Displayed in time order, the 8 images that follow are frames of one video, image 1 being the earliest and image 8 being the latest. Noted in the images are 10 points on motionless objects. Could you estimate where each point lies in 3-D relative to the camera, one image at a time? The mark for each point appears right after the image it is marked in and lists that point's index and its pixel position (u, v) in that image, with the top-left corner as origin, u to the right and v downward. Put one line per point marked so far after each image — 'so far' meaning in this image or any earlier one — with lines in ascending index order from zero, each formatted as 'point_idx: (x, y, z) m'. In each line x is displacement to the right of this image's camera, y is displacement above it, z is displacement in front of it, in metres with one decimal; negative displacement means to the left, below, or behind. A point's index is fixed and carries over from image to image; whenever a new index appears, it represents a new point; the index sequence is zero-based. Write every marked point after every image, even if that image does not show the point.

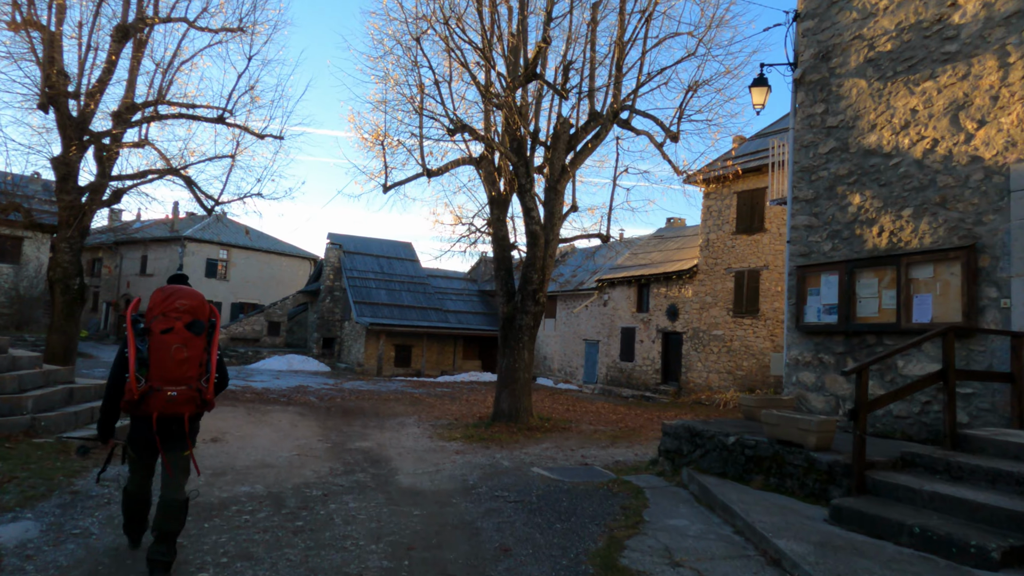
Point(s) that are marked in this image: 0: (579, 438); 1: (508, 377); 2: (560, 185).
0: (+1.0, -2.2, +9.5) m
1: (-0.1, -1.4, +10.5) m
2: (+0.8, +1.6, +10.6) m
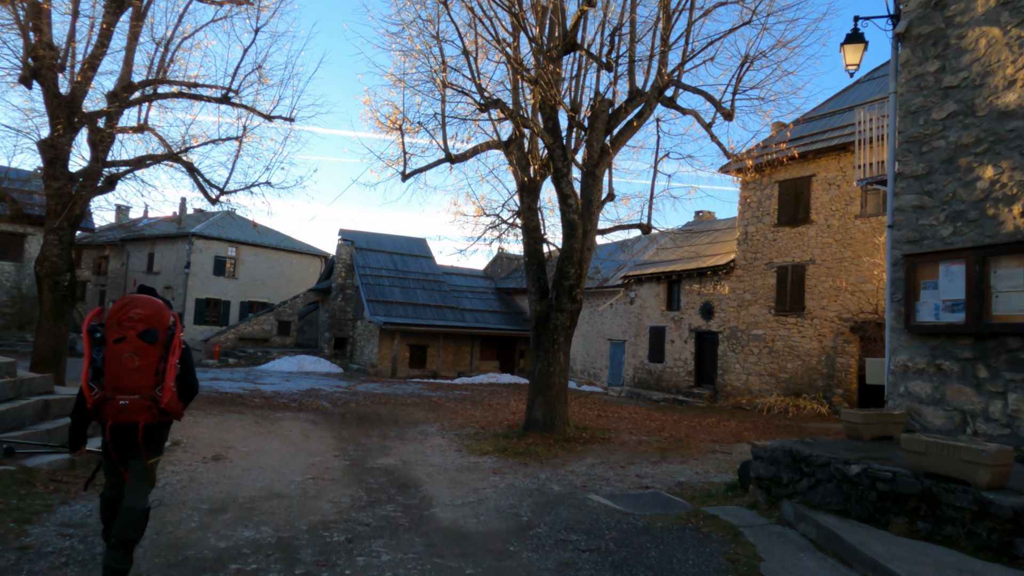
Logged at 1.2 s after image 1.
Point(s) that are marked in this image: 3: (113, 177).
0: (+1.4, -2.1, +8.5) m
1: (+0.4, -1.4, +9.5) m
2: (+1.2, +1.7, +9.6) m
3: (-5.5, +1.5, +9.1) m
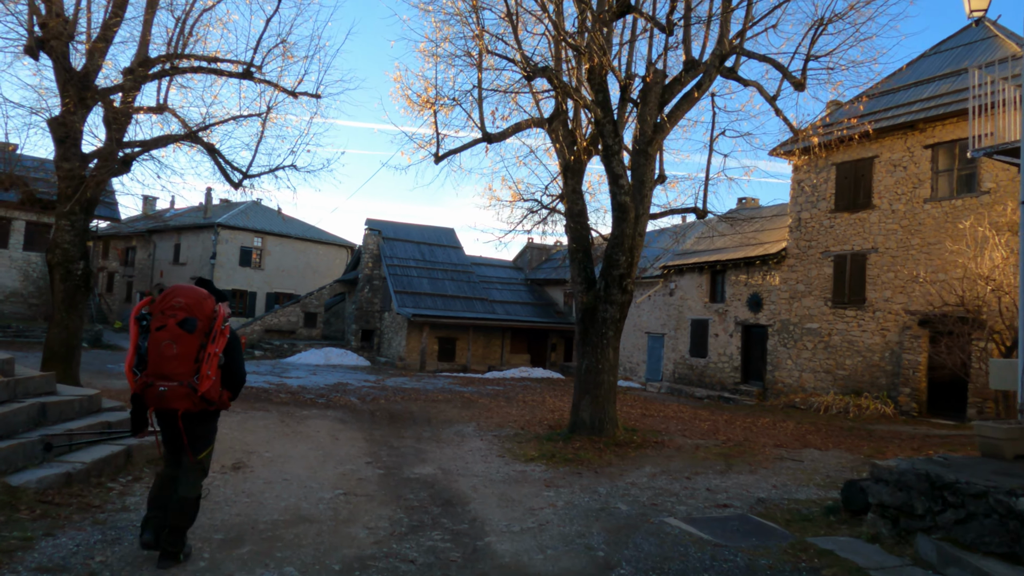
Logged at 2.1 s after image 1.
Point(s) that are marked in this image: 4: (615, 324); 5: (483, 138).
0: (+2.0, -2.0, +7.7) m
1: (+1.0, -1.2, +8.7) m
2: (+1.8, +1.8, +8.7) m
3: (-4.9, +1.7, +8.5) m
4: (+1.3, -0.5, +8.7) m
5: (-0.4, +2.2, +9.9) m
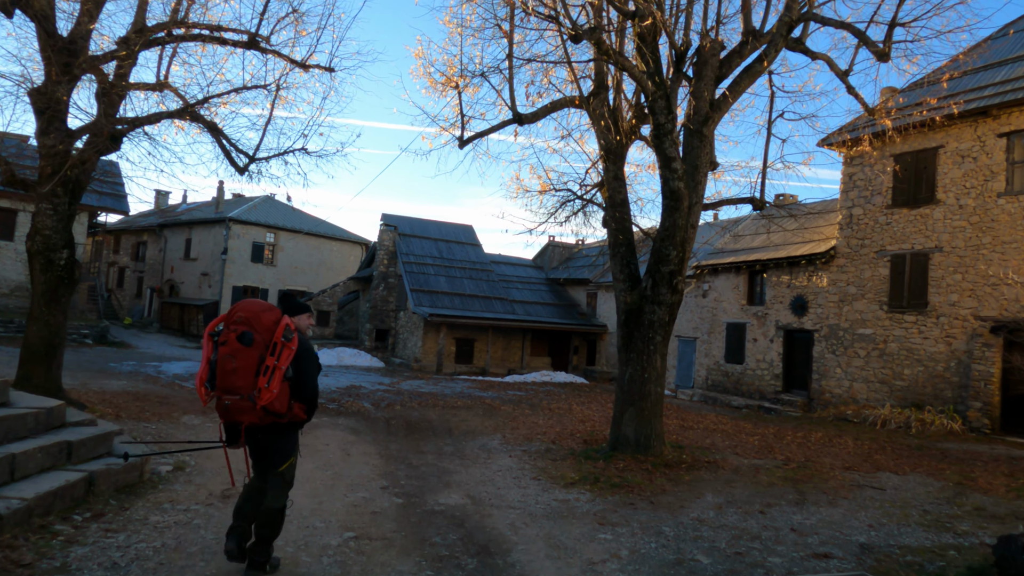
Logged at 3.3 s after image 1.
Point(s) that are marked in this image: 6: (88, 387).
0: (+2.3, -2.0, +6.6) m
1: (+1.4, -1.2, +7.7) m
2: (+2.2, +1.8, +7.7) m
3: (-4.5, +1.7, +7.6) m
4: (+1.7, -0.5, +7.6) m
5: (0.0, +2.3, +8.9) m
6: (-6.8, -1.6, +10.6) m
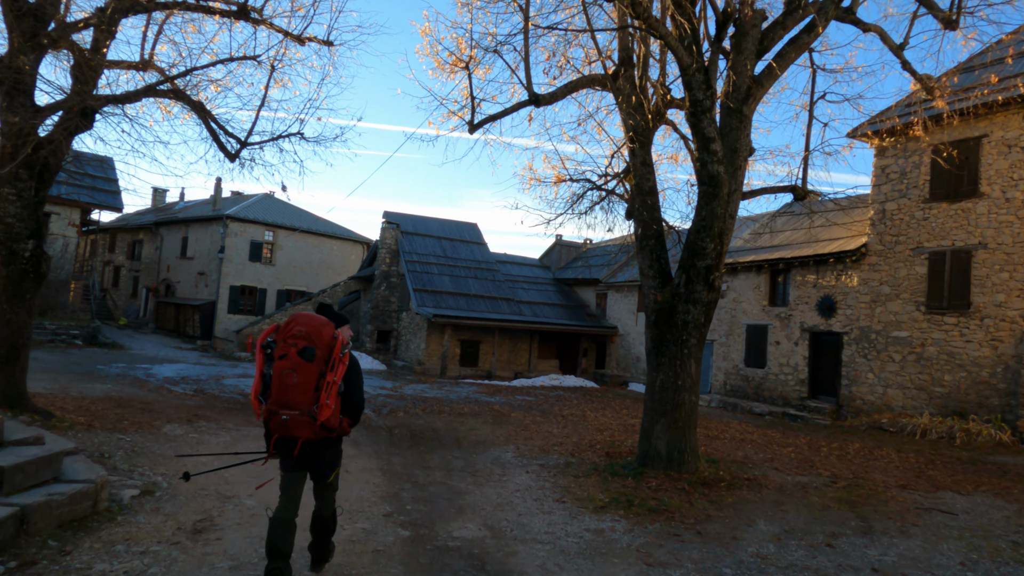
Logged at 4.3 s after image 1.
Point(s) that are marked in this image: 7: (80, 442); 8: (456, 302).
0: (+2.5, -1.9, +5.8) m
1: (+1.6, -1.2, +6.9) m
2: (+2.4, +1.9, +6.9) m
3: (-4.3, +1.8, +6.8) m
4: (+1.9, -0.4, +6.8) m
5: (+0.2, +2.3, +8.2) m
6: (-6.6, -1.5, +9.8) m
7: (-3.9, -1.4, +5.9) m
8: (-1.6, -0.4, +19.5) m
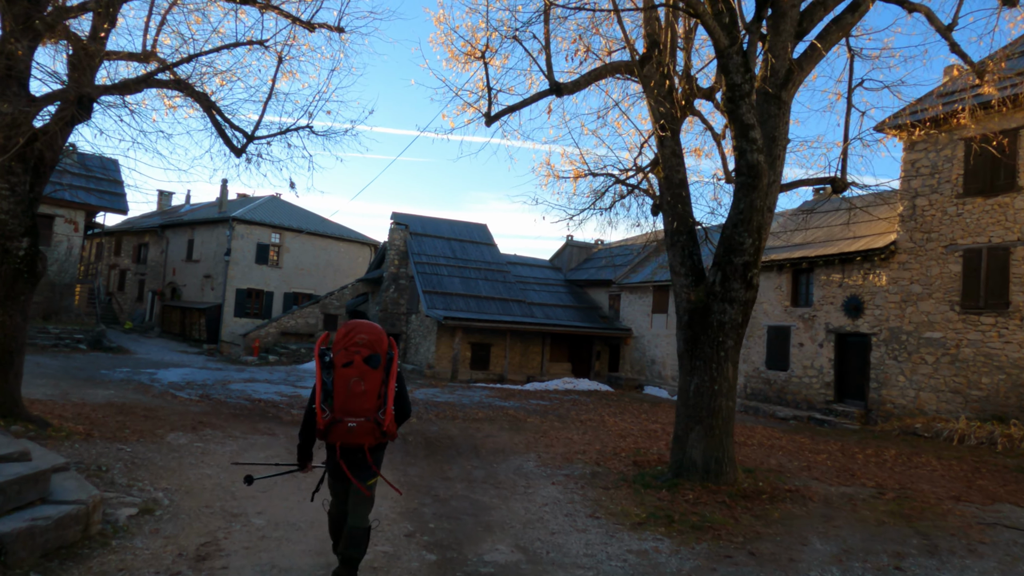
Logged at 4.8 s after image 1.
0: (+2.7, -1.9, +5.4) m
1: (+1.8, -1.1, +6.4) m
2: (+2.7, +1.9, +6.4) m
3: (-4.1, +1.8, +6.4) m
4: (+2.2, -0.4, +6.4) m
5: (+0.4, +2.3, +7.7) m
6: (-6.3, -1.6, +9.5) m
7: (-3.6, -1.4, +5.5) m
8: (-1.3, -0.5, +19.1) m
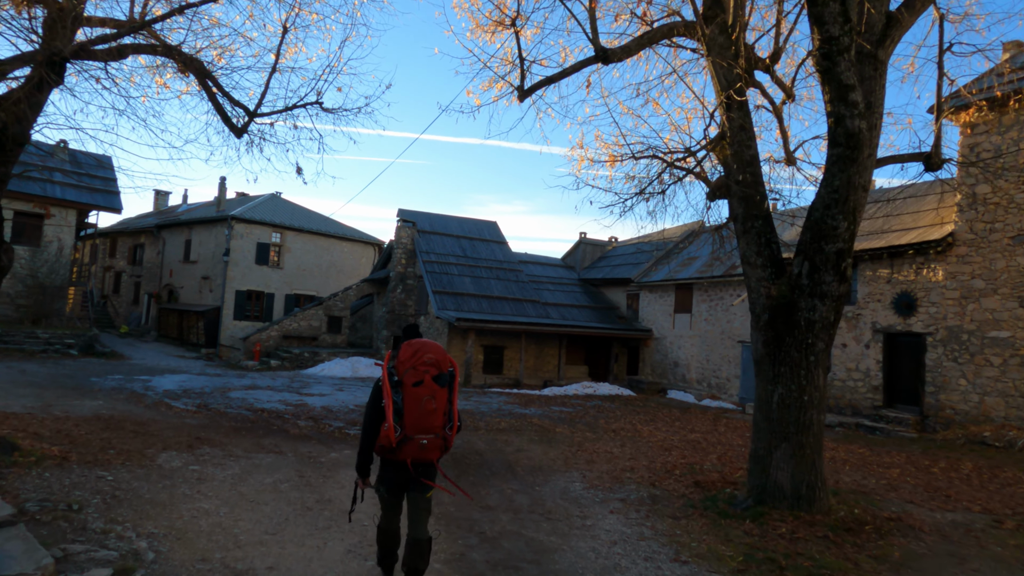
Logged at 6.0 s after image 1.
0: (+3.2, -1.8, +4.4) m
1: (+2.3, -1.1, +5.4) m
2: (+3.1, +2.0, +5.5) m
3: (-3.6, +1.8, +5.4) m
4: (+2.6, -0.4, +5.4) m
5: (+0.9, +2.4, +6.8) m
6: (-5.9, -1.6, +8.5) m
7: (-3.2, -1.4, +4.6) m
8: (-0.9, -0.4, +18.2) m
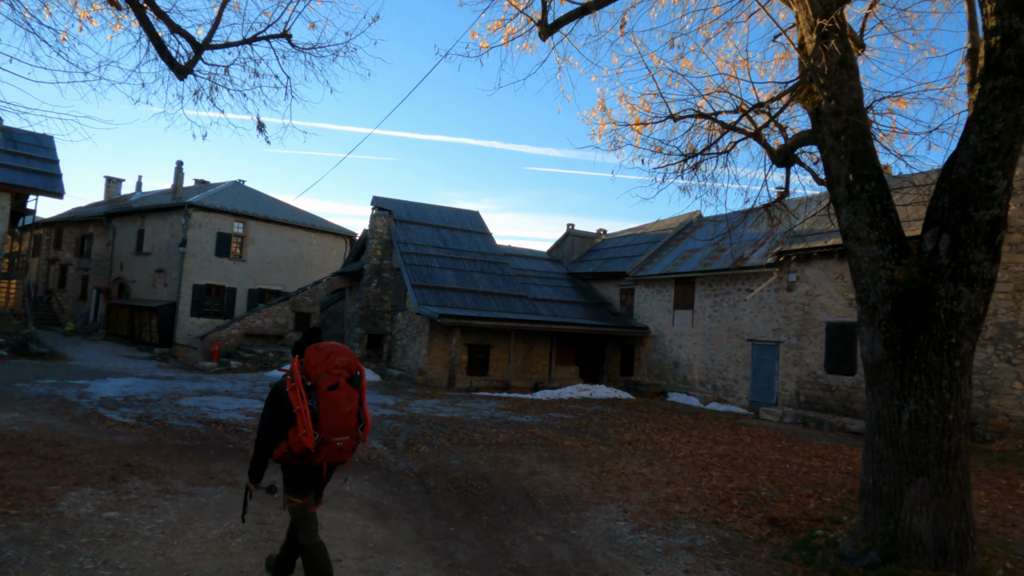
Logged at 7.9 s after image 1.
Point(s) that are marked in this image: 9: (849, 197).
0: (+3.5, -1.7, +3.1) m
1: (+2.5, -1.0, +4.0) m
2: (+3.3, +2.1, +4.1) m
3: (-3.4, +1.9, +3.7) m
4: (+2.8, -0.2, +4.0) m
5: (+1.1, +2.5, +5.3) m
6: (-5.8, -1.4, +6.7) m
7: (-2.9, -1.2, +2.9) m
8: (-1.2, -0.3, +16.6) m
9: (+2.3, +0.6, +4.6) m
